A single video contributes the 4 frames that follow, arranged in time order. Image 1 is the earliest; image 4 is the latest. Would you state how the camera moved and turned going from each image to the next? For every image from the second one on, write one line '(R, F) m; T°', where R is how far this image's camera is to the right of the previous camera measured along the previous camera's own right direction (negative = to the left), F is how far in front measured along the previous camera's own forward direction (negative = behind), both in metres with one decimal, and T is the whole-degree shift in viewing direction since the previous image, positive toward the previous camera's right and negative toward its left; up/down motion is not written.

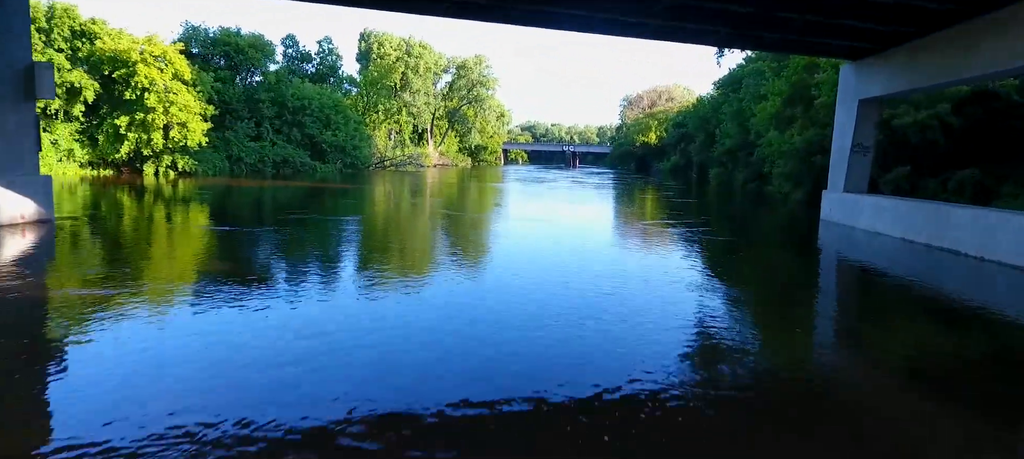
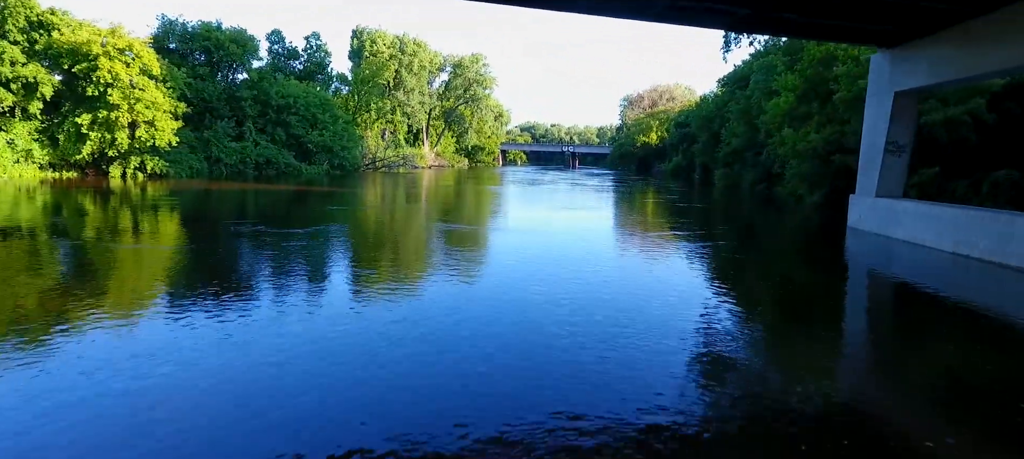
(+0.3, +1.8) m; 0°
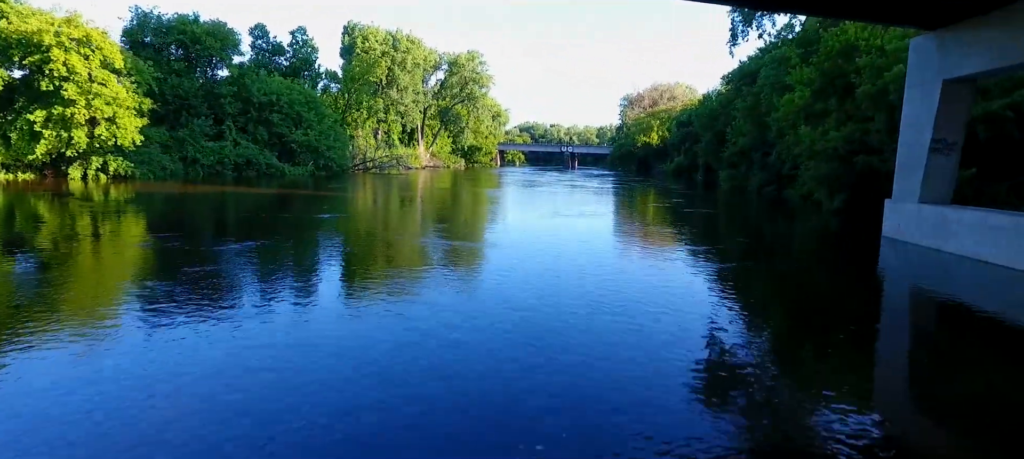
(+0.3, +1.9) m; 0°
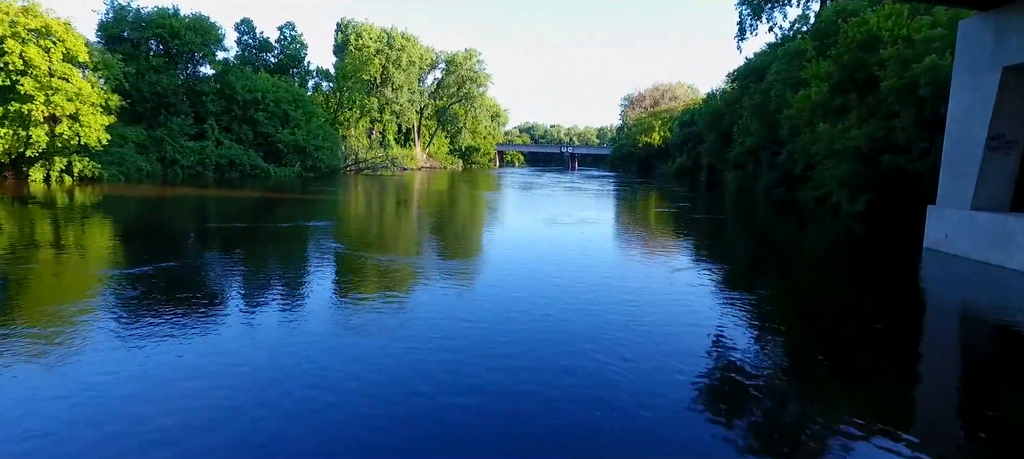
(+0.2, +1.6) m; 0°
